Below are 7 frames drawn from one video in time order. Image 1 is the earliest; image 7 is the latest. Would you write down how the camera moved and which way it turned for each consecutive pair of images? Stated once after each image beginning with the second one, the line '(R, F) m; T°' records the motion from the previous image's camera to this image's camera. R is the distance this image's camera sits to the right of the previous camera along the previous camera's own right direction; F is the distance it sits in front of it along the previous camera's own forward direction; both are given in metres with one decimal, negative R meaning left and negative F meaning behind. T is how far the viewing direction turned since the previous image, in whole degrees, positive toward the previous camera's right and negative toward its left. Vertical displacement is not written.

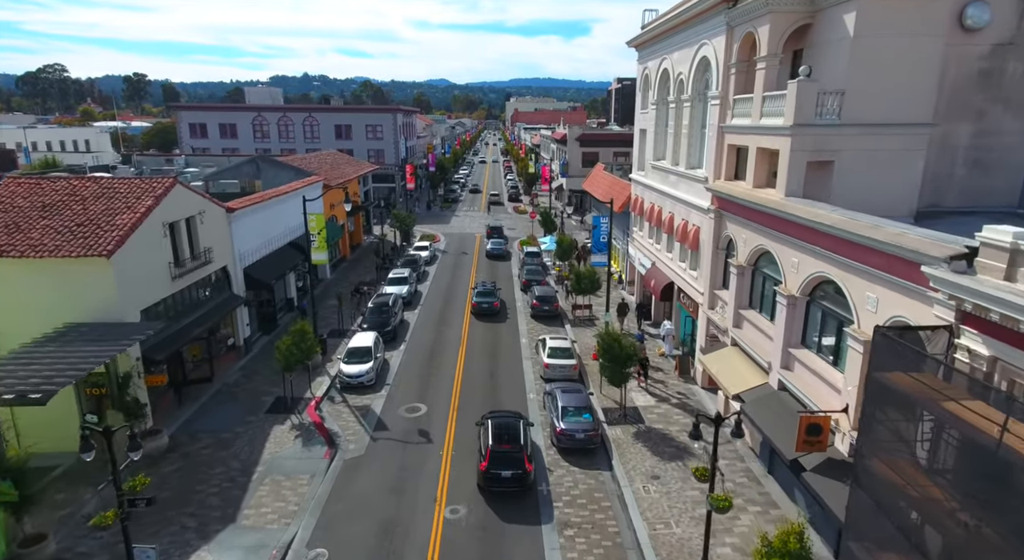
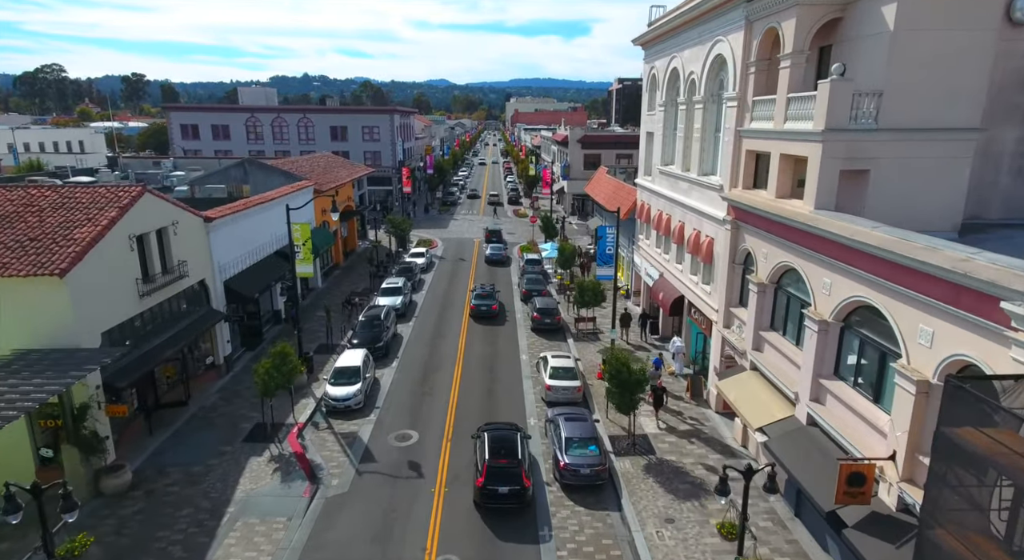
(0.0, +1.8) m; 0°
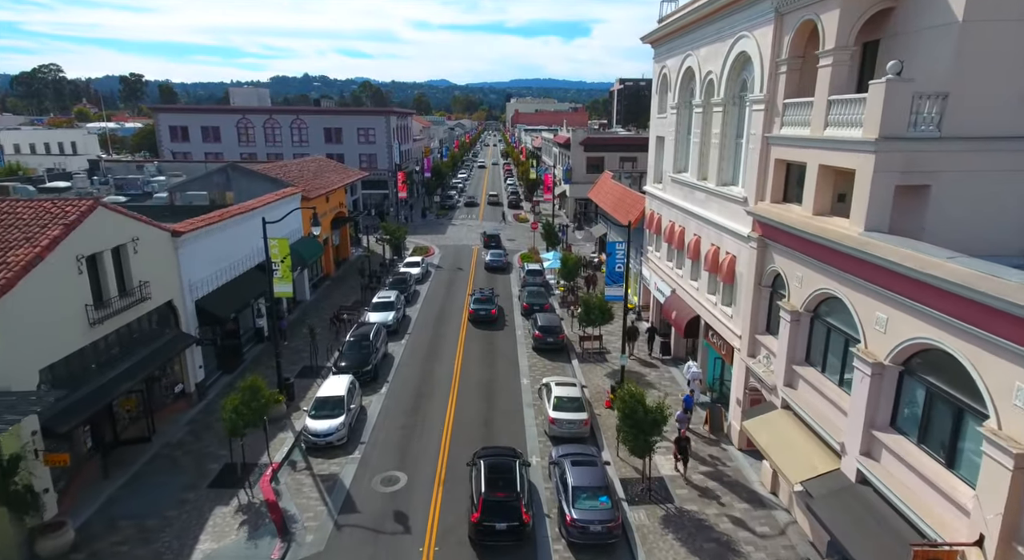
(0.0, +2.3) m; 0°
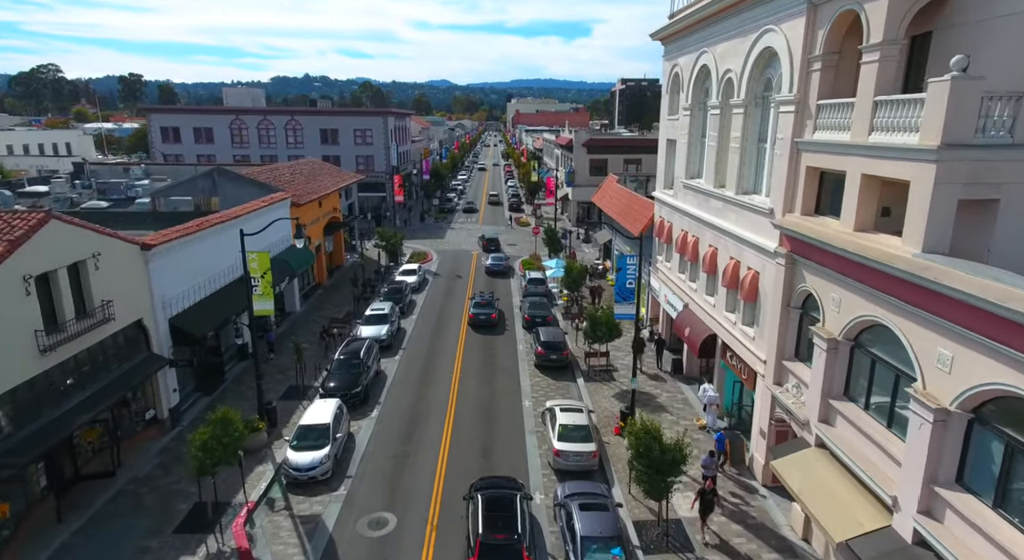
(0.0, +1.9) m; 0°
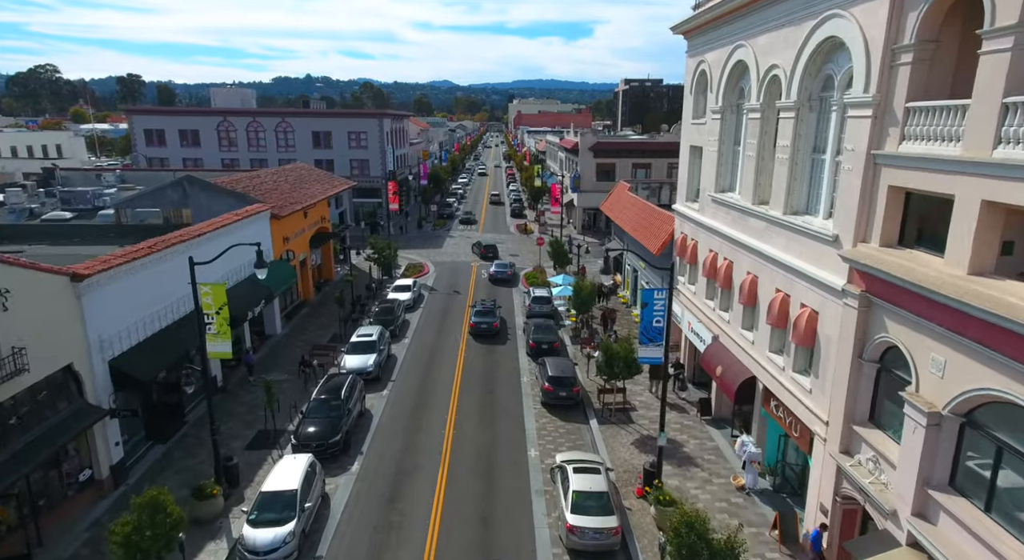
(-0.1, +3.4) m; 0°
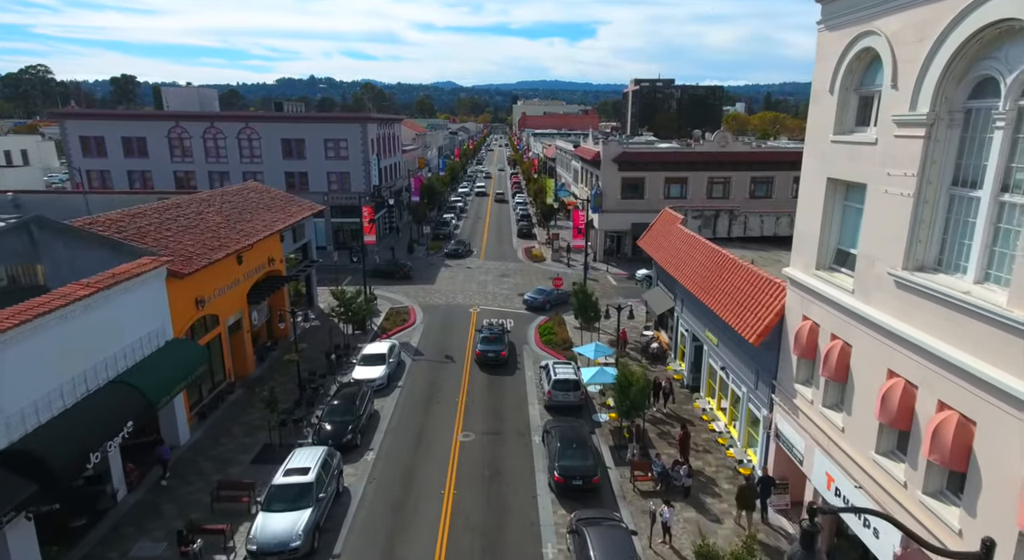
(-0.4, +10.5) m; 0°
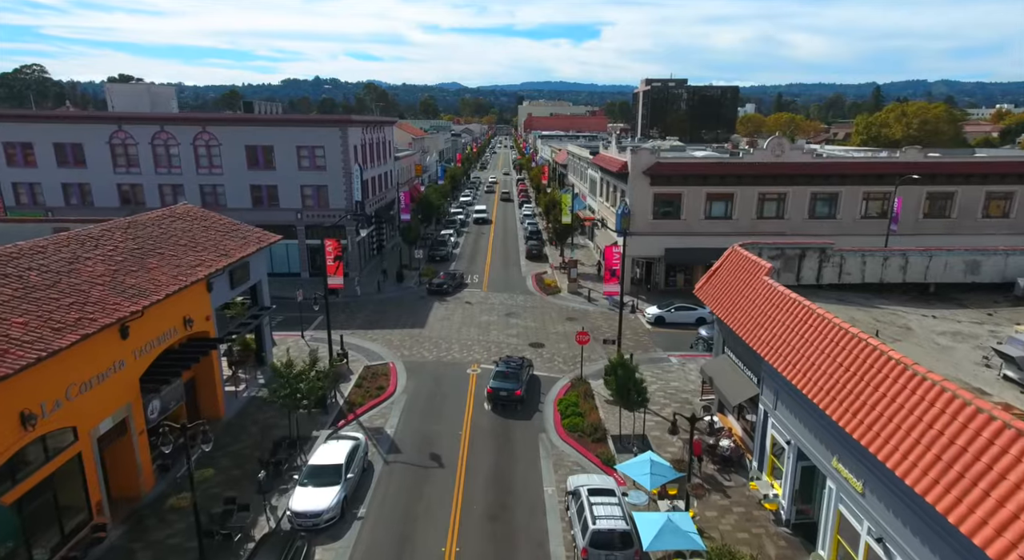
(-0.3, +9.1) m; 0°
